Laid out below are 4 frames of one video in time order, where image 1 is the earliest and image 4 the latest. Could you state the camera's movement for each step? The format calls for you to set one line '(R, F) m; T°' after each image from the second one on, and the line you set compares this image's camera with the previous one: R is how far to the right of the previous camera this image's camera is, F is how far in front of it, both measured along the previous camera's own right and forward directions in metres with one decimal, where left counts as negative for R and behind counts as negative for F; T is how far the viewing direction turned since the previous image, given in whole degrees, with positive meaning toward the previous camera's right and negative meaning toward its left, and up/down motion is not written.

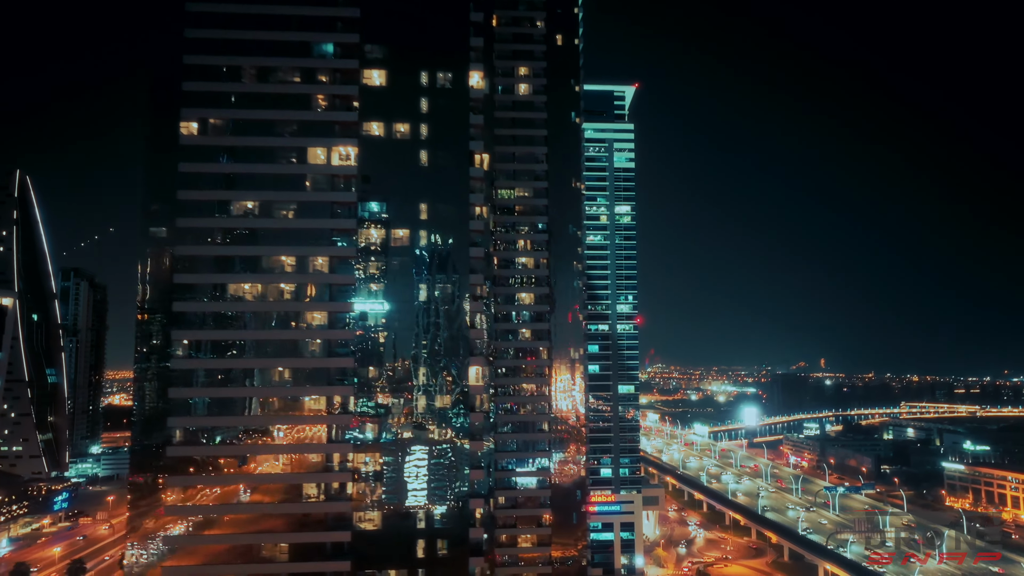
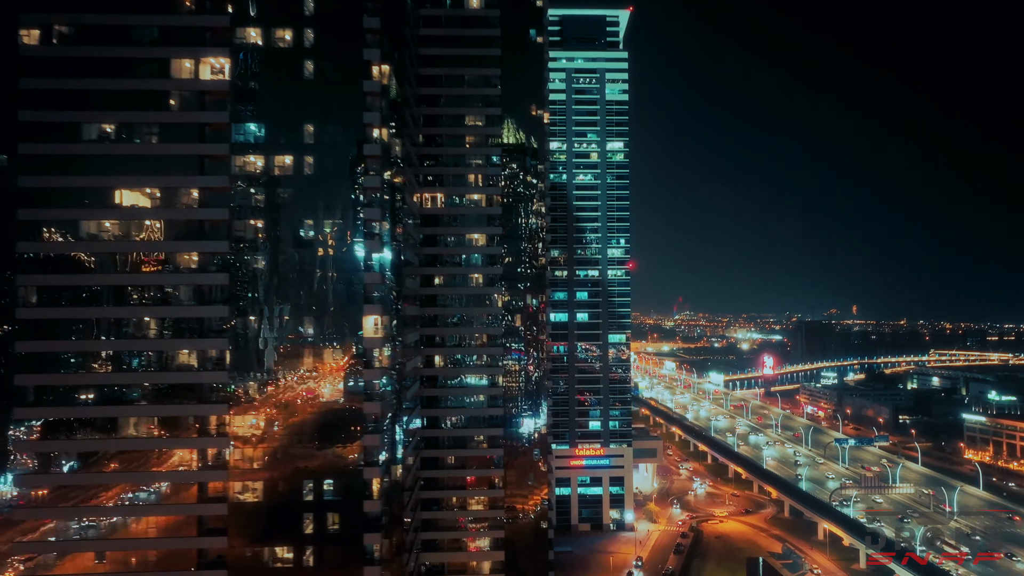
(+4.7, +4.9) m; -2°
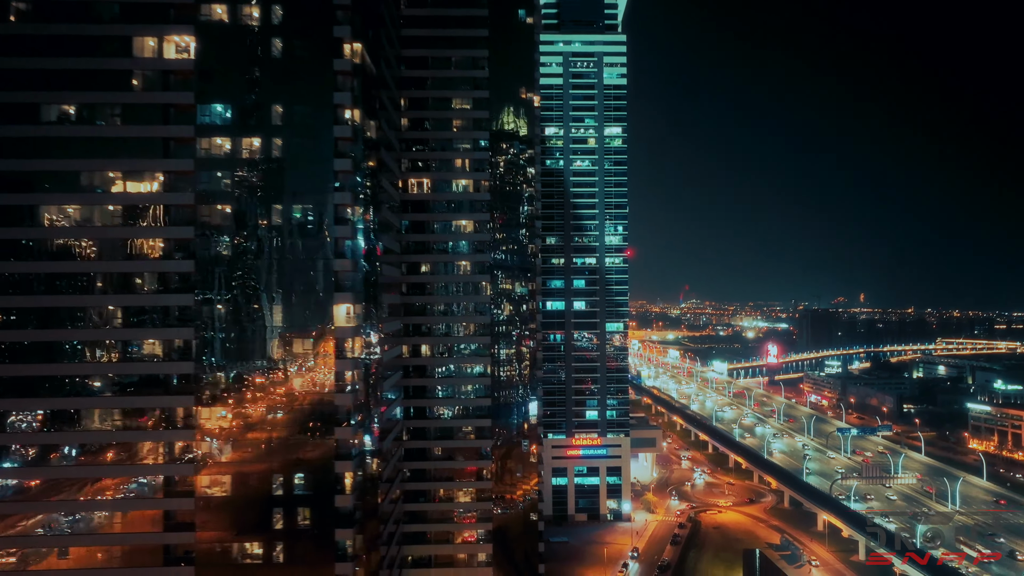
(+1.1, +1.1) m; 0°
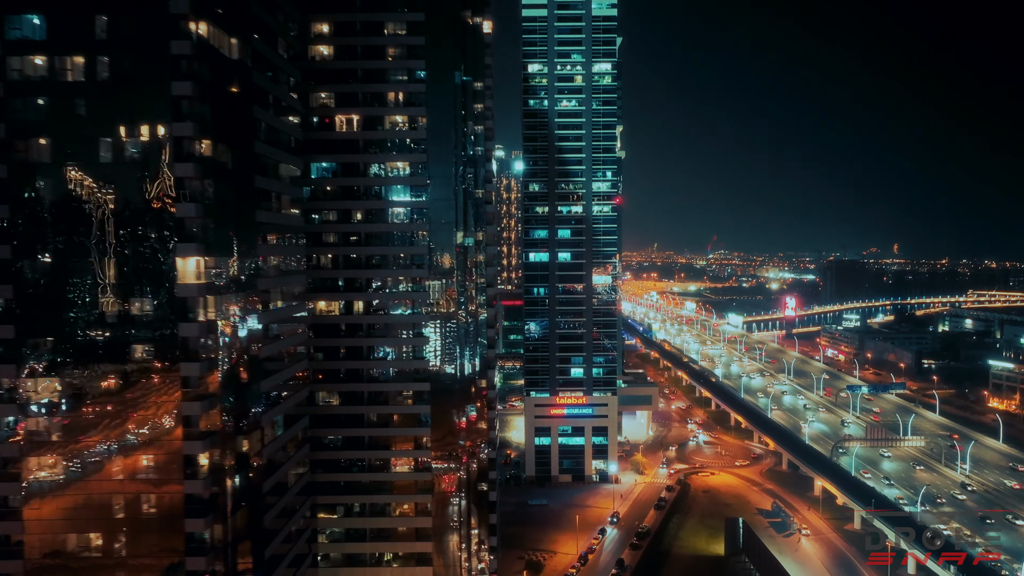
(+4.5, +4.6) m; -2°
